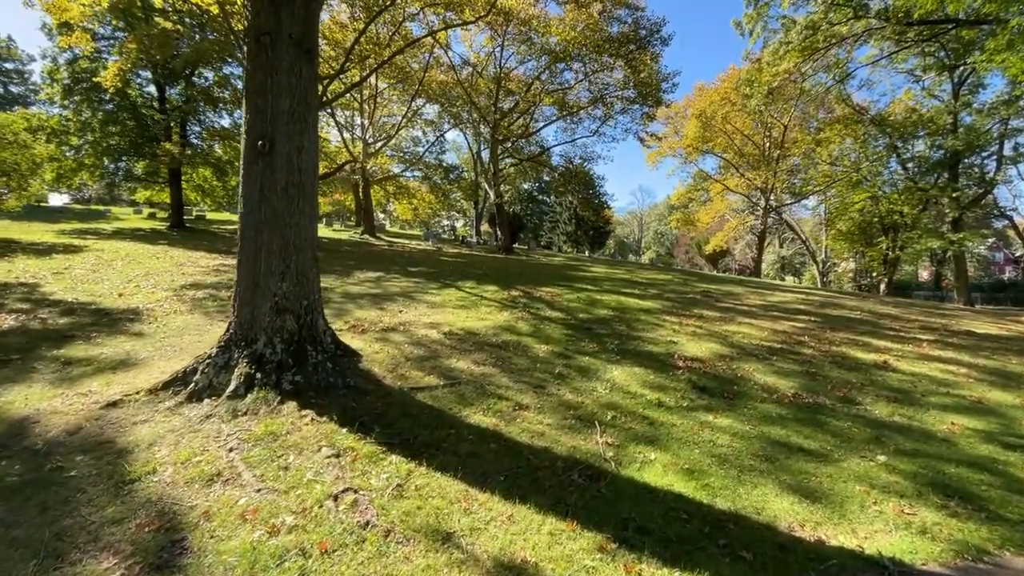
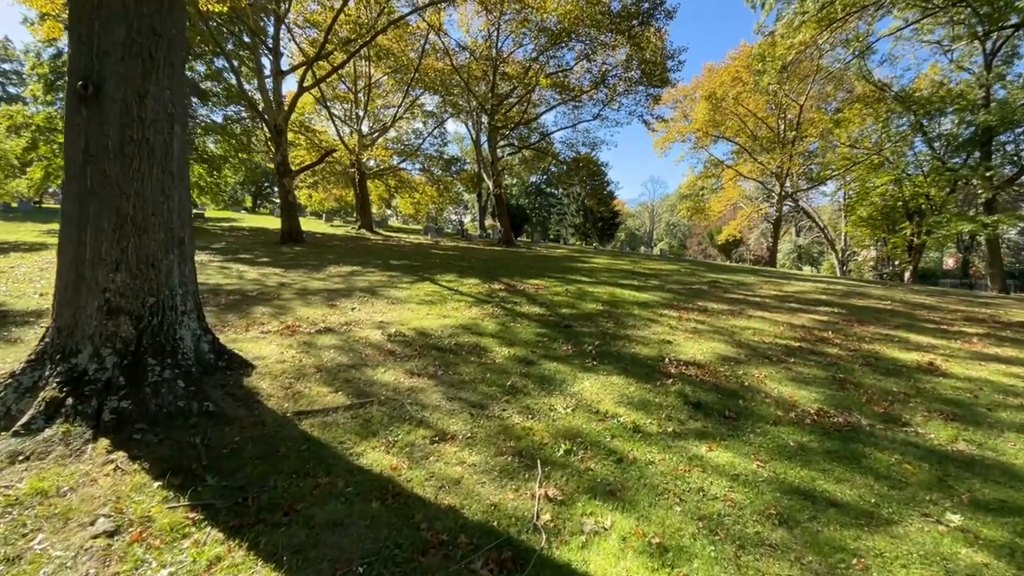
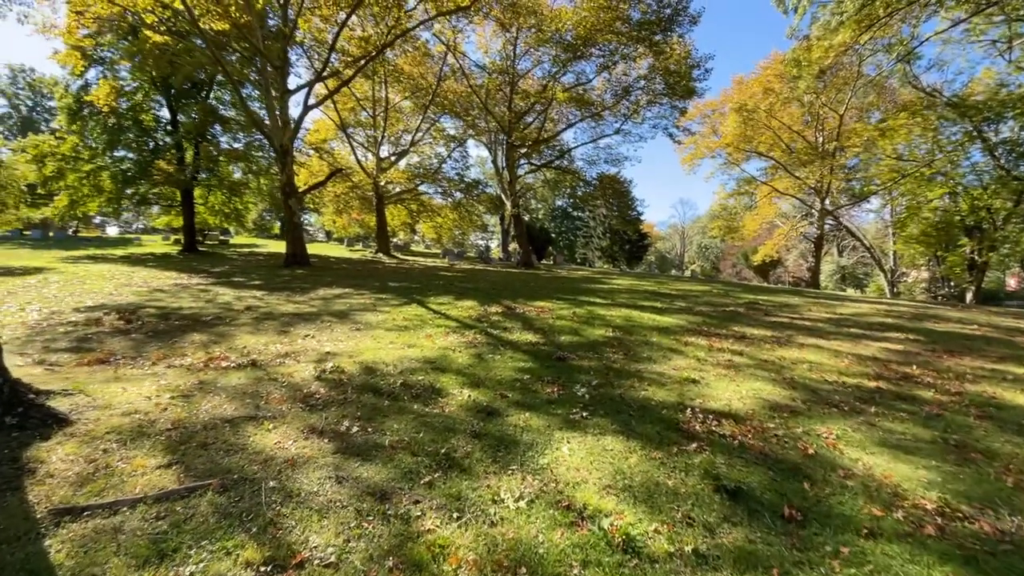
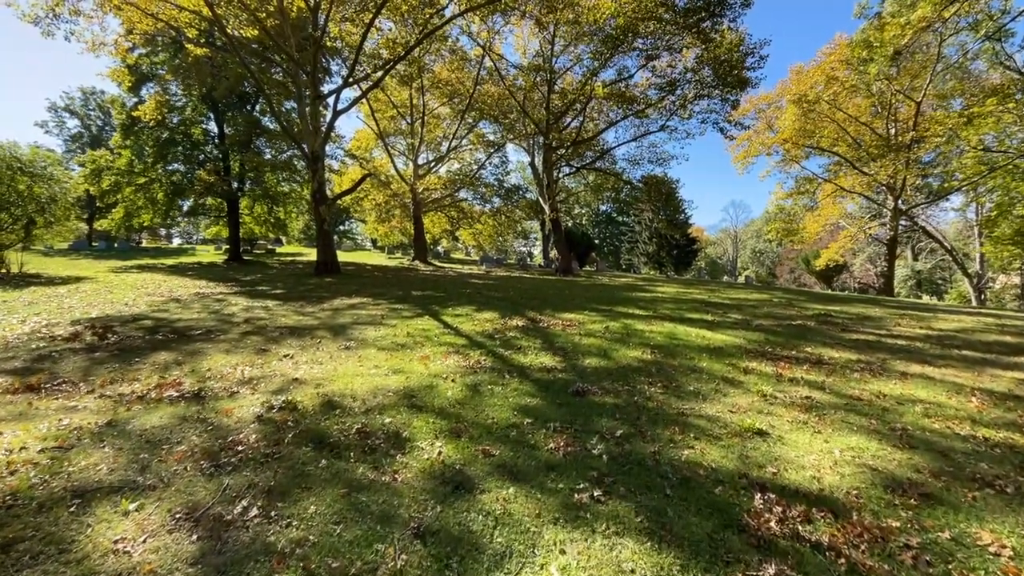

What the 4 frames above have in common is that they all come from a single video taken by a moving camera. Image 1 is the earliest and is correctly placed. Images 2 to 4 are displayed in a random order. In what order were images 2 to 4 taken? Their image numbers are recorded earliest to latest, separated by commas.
2, 3, 4
